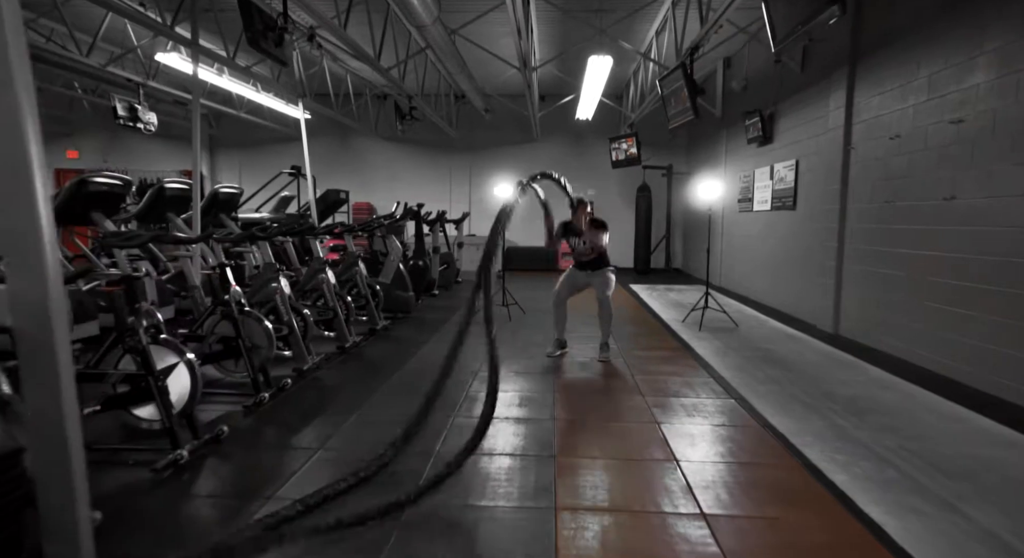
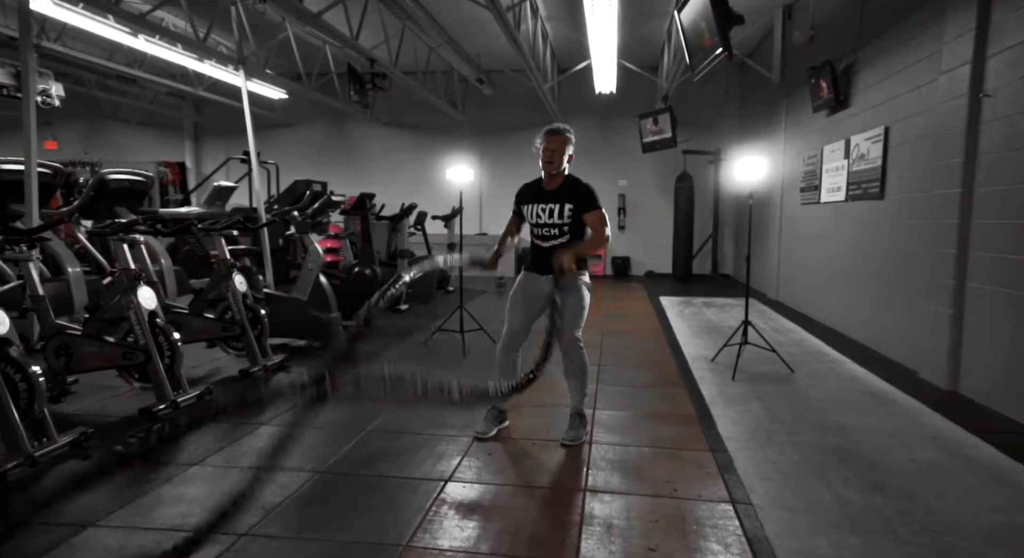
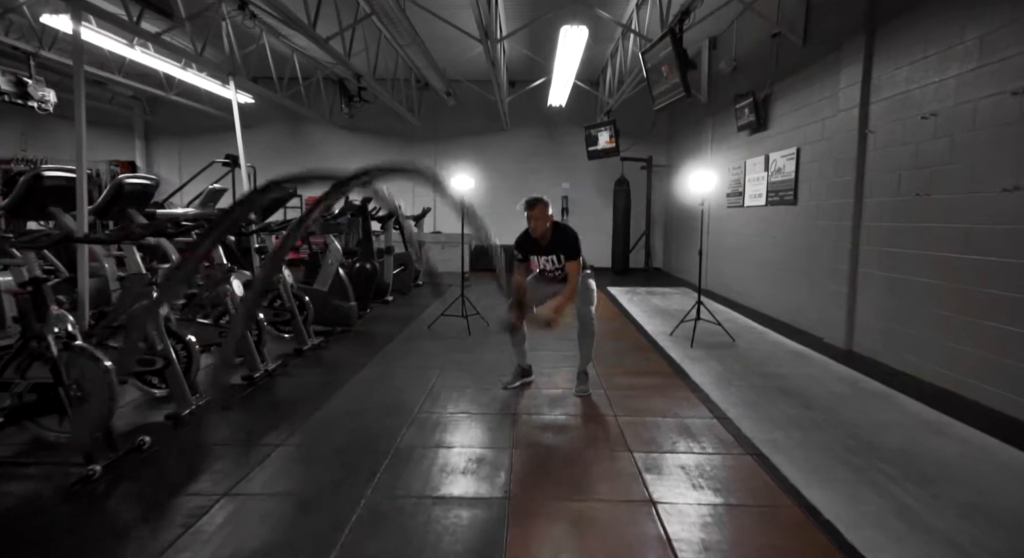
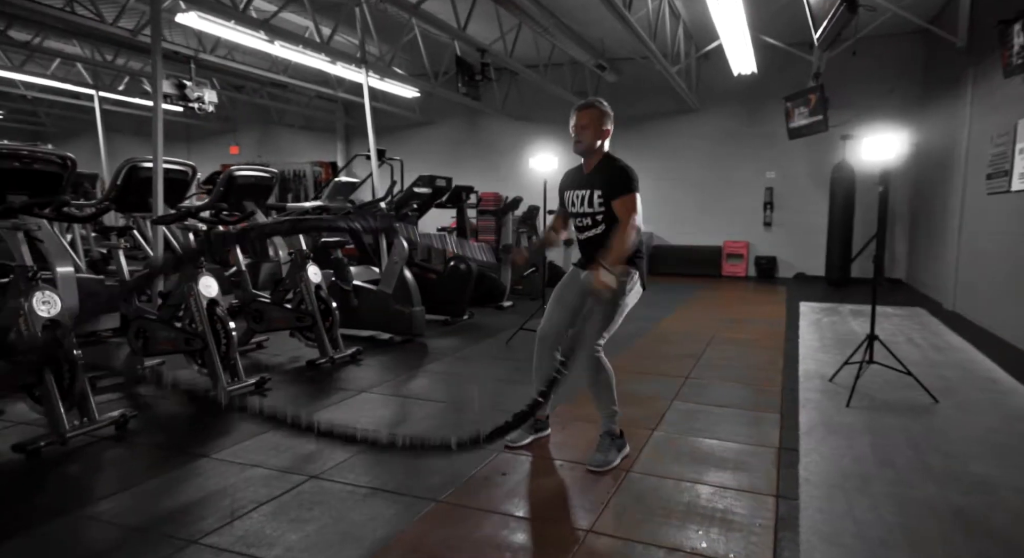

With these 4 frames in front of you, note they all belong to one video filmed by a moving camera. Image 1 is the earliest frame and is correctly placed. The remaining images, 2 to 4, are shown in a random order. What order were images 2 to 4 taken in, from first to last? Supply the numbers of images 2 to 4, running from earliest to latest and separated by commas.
3, 2, 4
